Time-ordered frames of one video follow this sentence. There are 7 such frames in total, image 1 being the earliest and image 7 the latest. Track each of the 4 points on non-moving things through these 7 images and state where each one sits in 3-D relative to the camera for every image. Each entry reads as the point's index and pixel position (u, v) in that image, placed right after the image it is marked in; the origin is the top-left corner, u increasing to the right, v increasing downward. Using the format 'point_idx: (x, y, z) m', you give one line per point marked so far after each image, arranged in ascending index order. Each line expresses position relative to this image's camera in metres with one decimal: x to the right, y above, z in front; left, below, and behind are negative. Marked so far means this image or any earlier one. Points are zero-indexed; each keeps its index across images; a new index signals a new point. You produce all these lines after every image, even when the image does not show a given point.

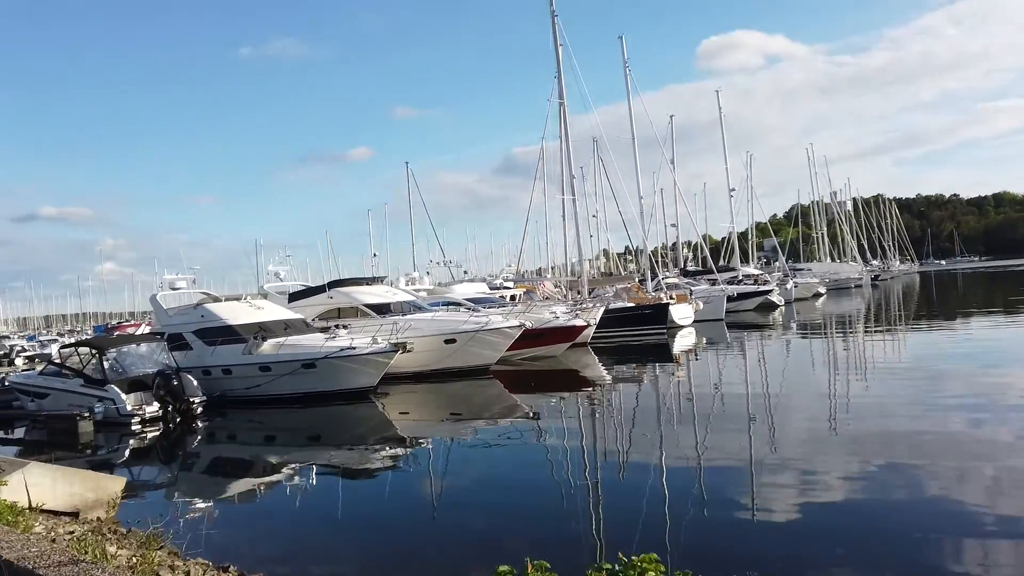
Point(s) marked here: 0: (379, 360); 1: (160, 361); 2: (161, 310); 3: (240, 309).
0: (-2.7, -1.5, +15.3) m
1: (-7.1, -1.5, +15.5) m
2: (-8.0, -0.5, +17.4) m
3: (-5.9, -0.5, +16.7) m
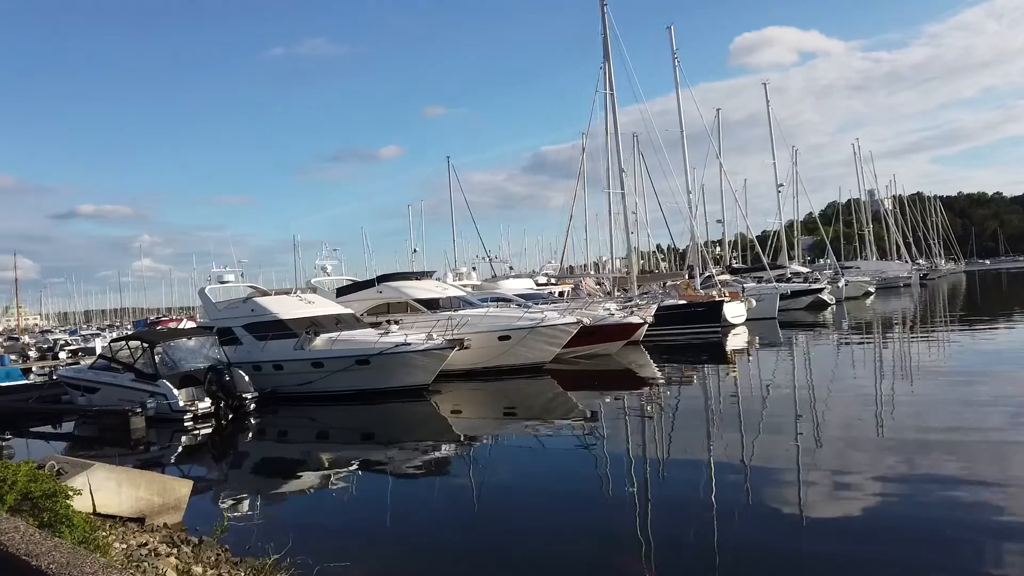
0: (-1.5, -1.3, +14.7) m
1: (-5.9, -1.3, +15.1) m
2: (-6.7, -0.4, +17.1) m
3: (-4.7, -0.3, +16.2) m
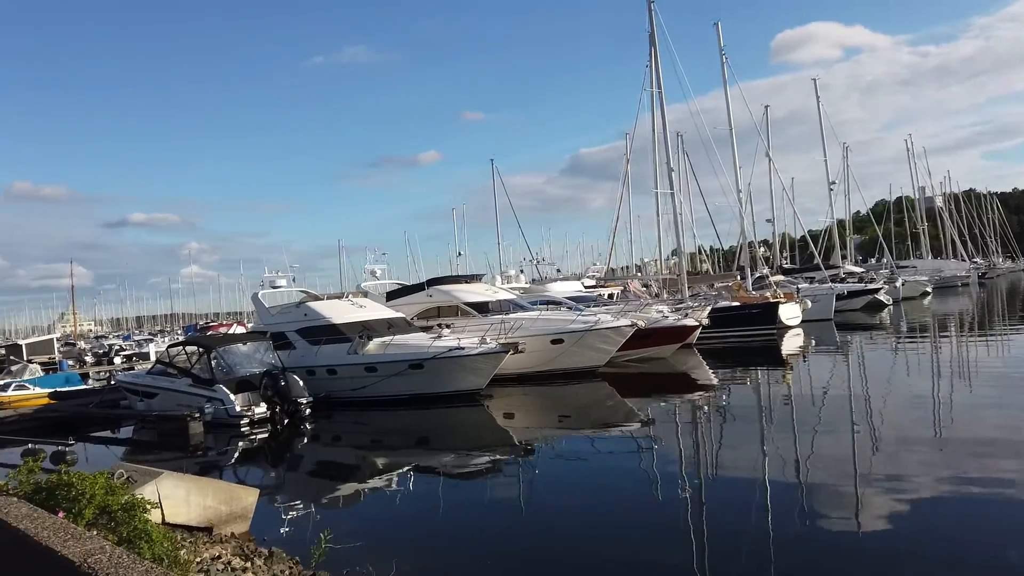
0: (-0.5, -1.4, +14.5) m
1: (-4.9, -1.4, +15.1) m
2: (-5.6, -0.5, +17.1) m
3: (-3.6, -0.4, +16.2) m
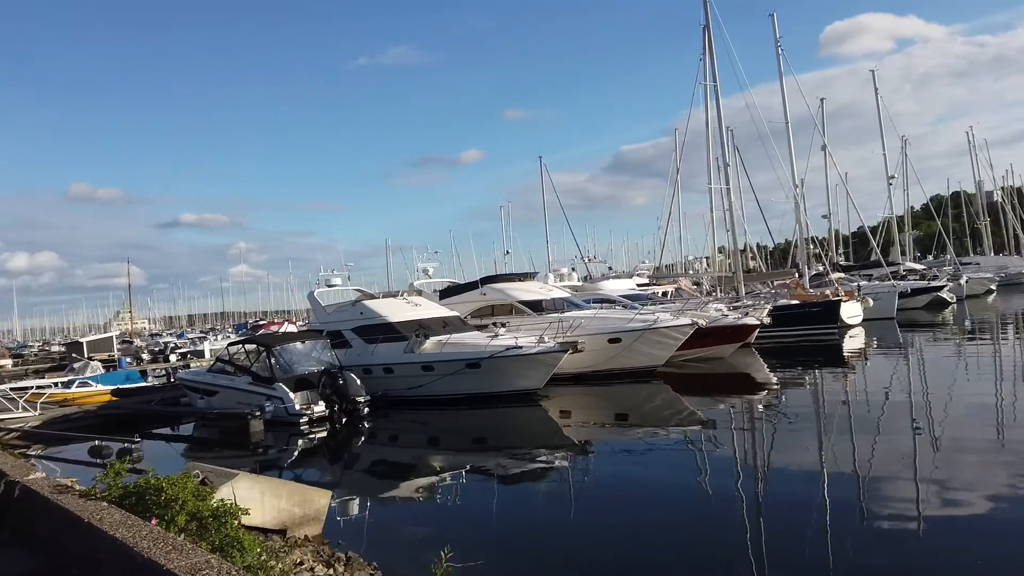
0: (+0.6, -1.4, +14.3) m
1: (-3.7, -1.4, +15.1) m
2: (-4.3, -0.4, +17.2) m
3: (-2.4, -0.4, +16.1) m
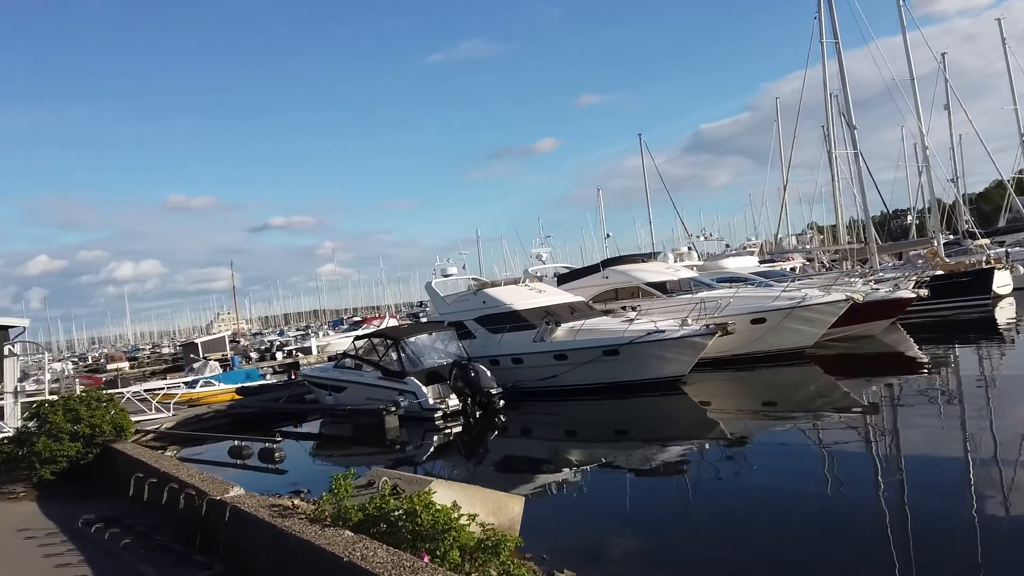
0: (+3.1, -1.0, +13.3) m
1: (-1.2, -1.2, +14.5) m
2: (-1.6, -0.2, +16.6) m
3: (+0.2, -0.1, +15.4) m
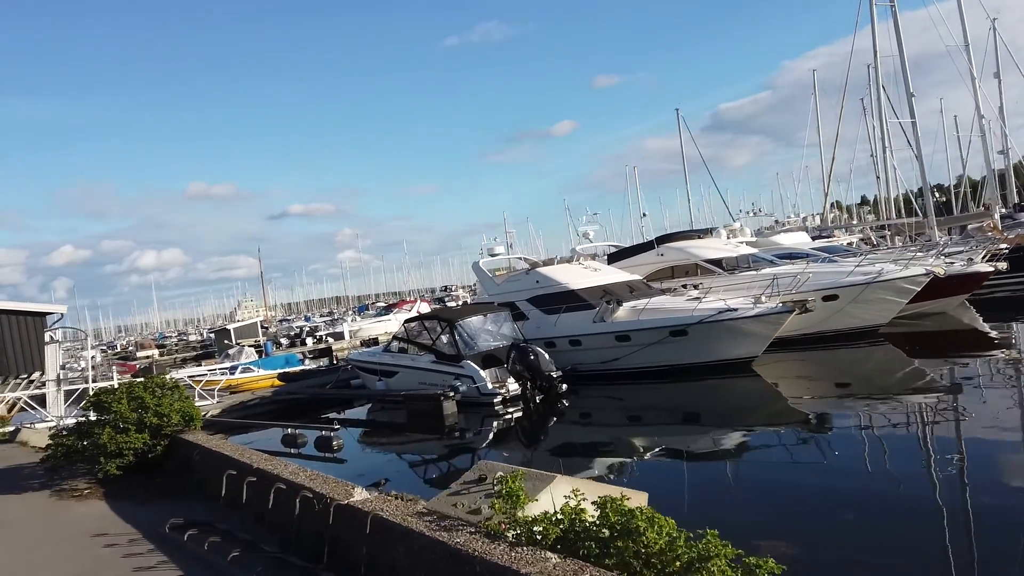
0: (+4.1, -0.6, +12.5) m
1: (-0.1, -0.8, +13.9) m
2: (-0.5, +0.2, +16.0) m
3: (+1.3, +0.3, +14.7) m
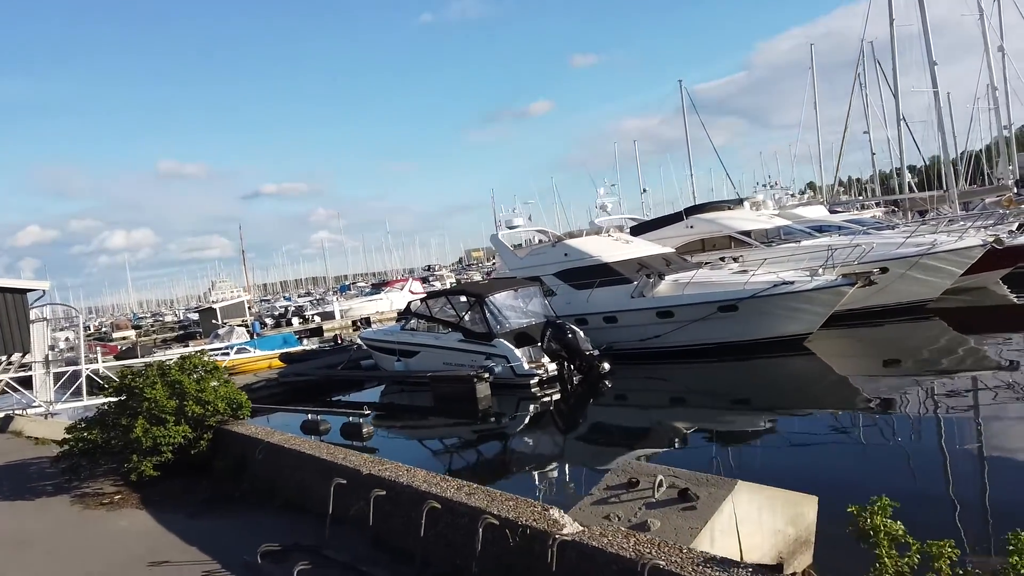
0: (+4.6, -0.2, +11.6) m
1: (+0.4, -0.4, +12.9) m
2: (-0.1, +0.7, +14.9) m
3: (+1.8, +0.8, +13.7) m
